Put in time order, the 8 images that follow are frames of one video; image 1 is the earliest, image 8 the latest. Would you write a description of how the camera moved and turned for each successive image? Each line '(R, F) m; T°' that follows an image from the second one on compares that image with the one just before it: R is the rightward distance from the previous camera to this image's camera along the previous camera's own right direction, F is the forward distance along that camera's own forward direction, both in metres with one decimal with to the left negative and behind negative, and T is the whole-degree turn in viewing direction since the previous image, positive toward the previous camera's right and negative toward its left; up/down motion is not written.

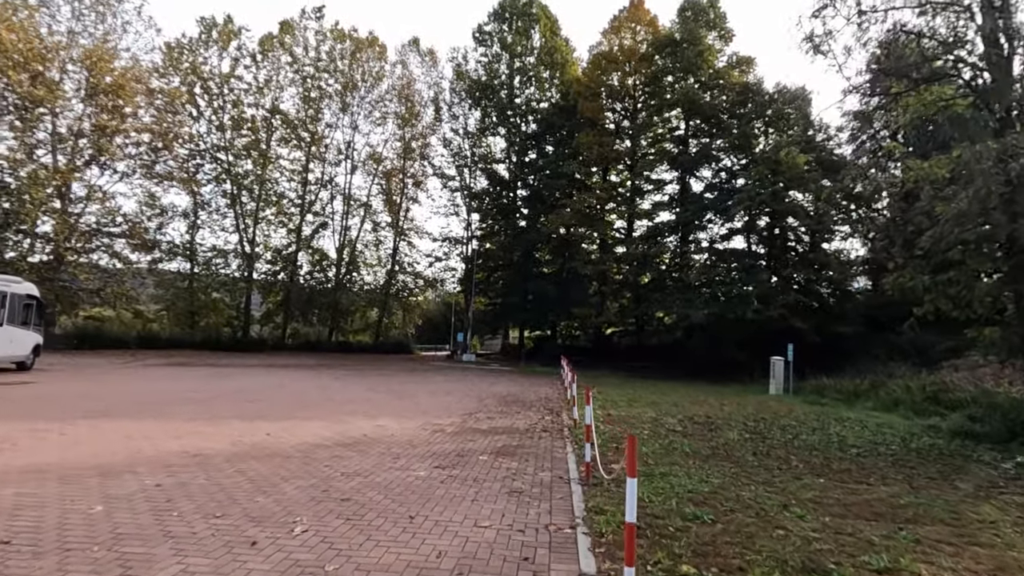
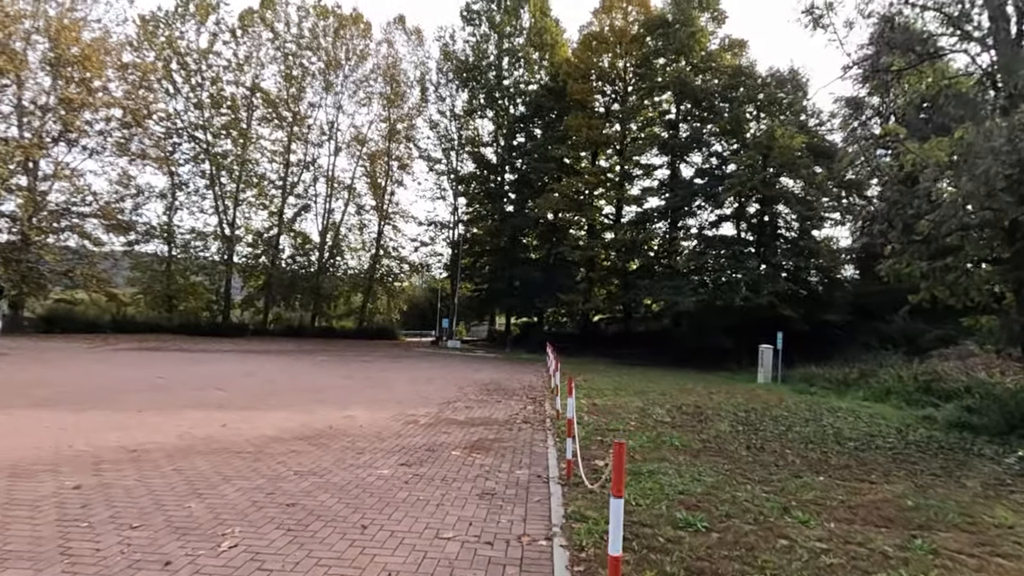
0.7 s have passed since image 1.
(+0.2, +0.7) m; +1°
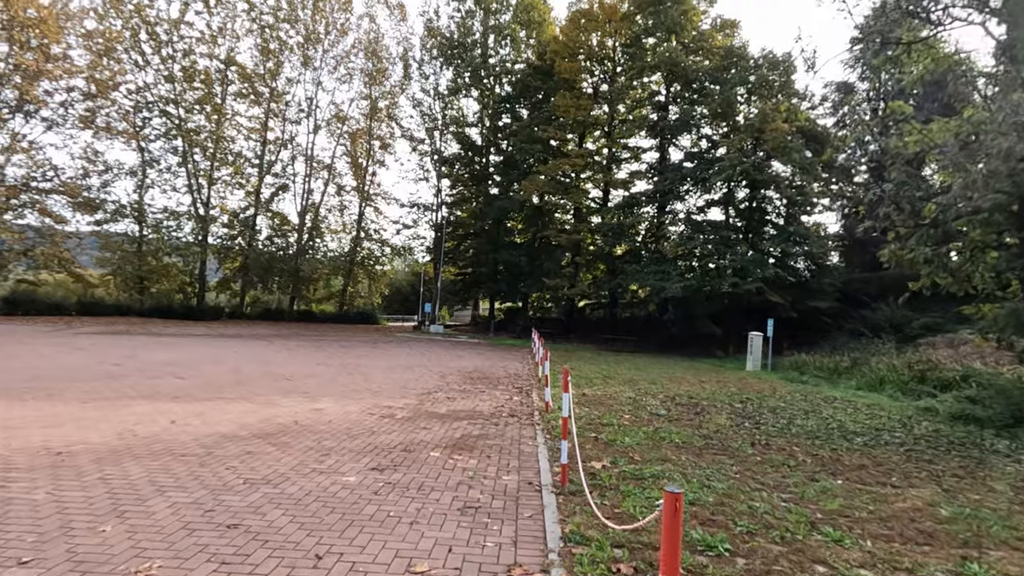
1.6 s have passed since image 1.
(0.0, +0.8) m; +2°
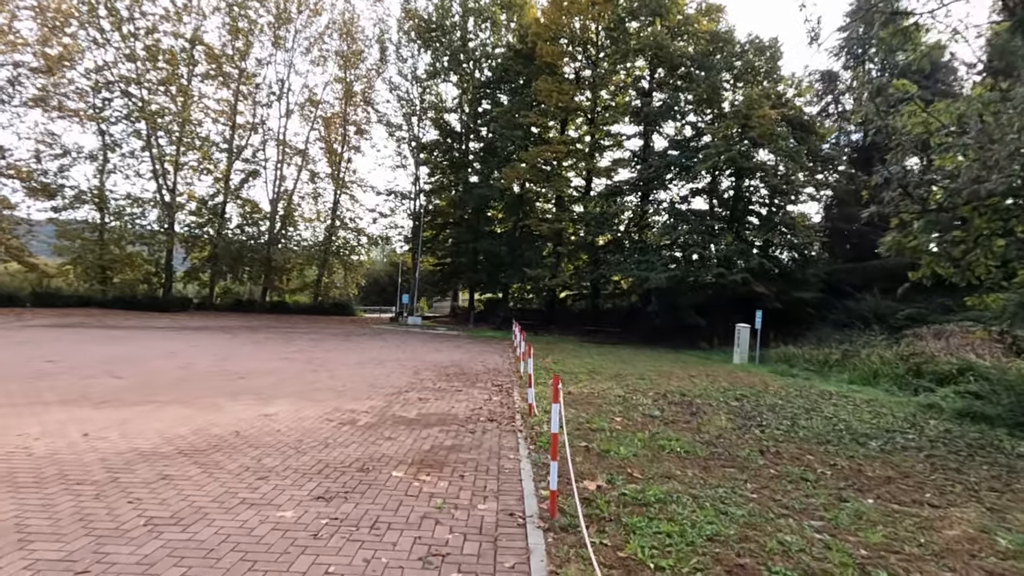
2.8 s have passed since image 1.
(0.0, +1.0) m; +2°
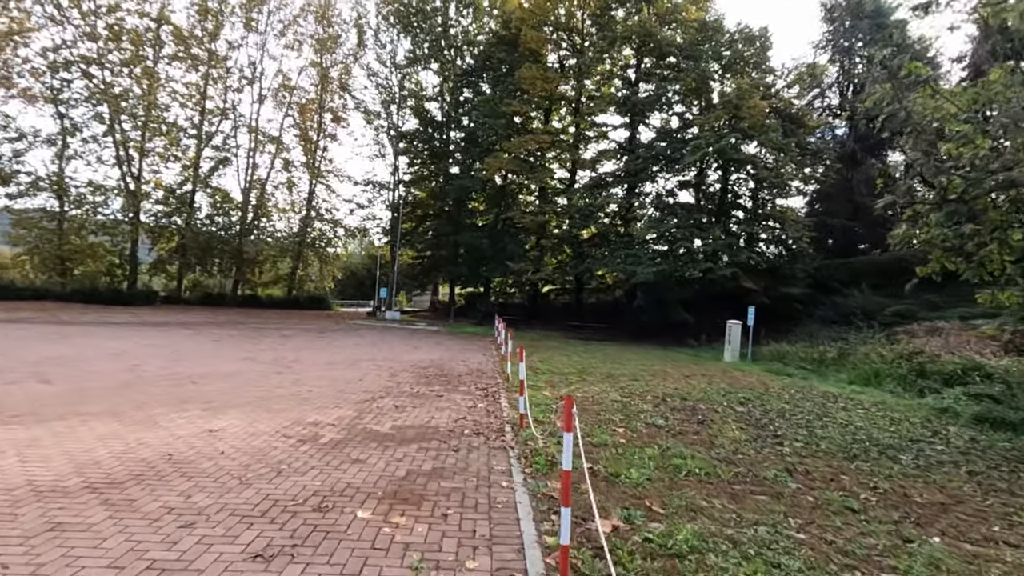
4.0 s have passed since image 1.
(-0.1, +1.1) m; +2°
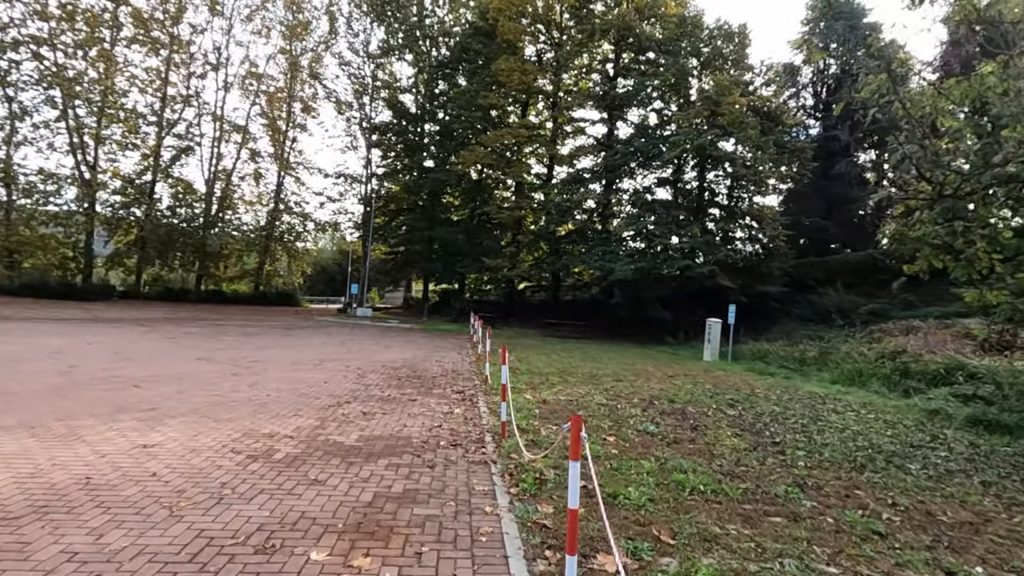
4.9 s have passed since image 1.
(-0.1, +0.7) m; +3°
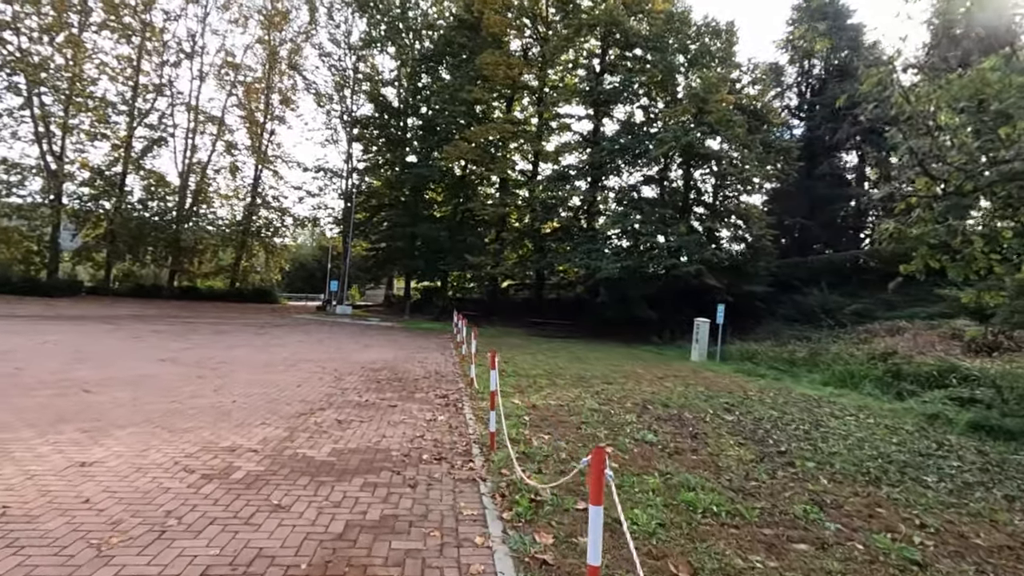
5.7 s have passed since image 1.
(-0.1, +0.6) m; +2°
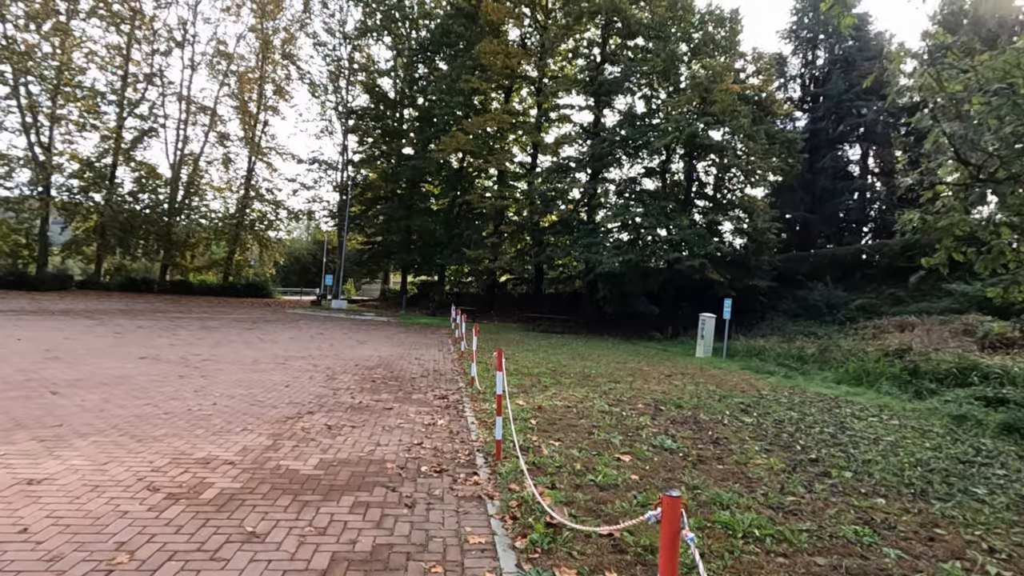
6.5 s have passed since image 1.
(-0.1, +0.6) m; 0°
